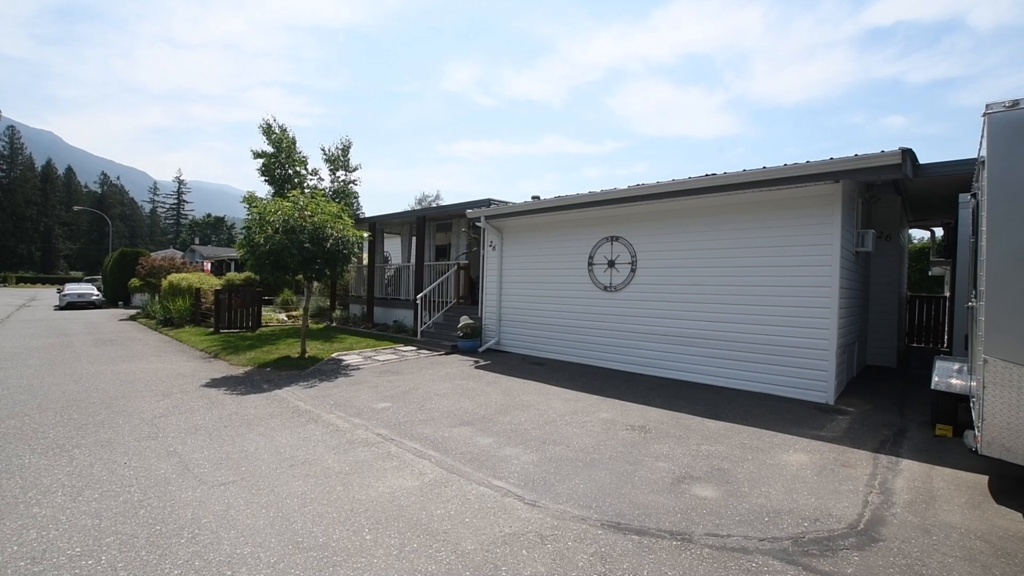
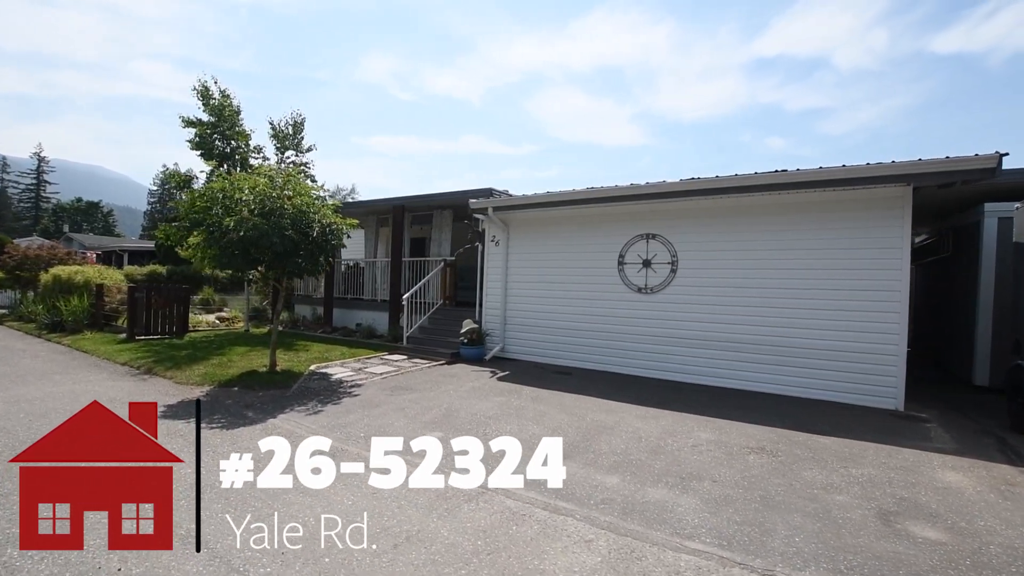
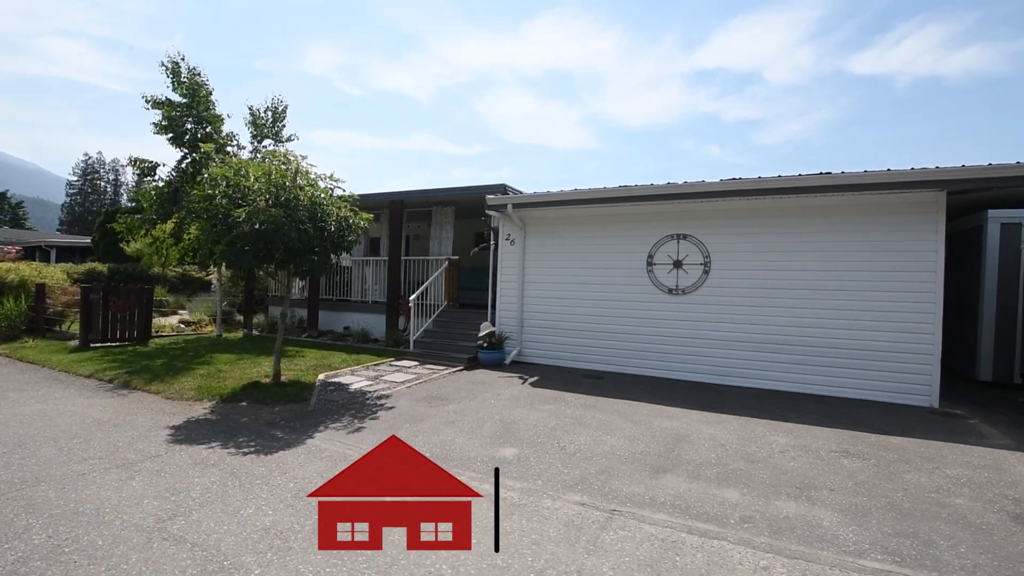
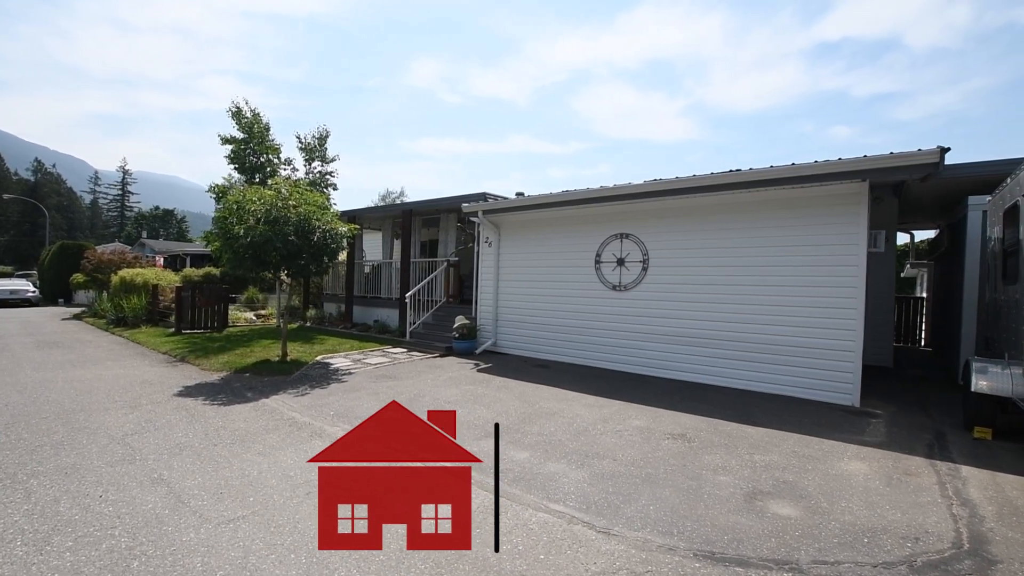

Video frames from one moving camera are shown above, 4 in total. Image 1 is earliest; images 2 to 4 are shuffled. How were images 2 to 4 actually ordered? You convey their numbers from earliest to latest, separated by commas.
4, 2, 3
